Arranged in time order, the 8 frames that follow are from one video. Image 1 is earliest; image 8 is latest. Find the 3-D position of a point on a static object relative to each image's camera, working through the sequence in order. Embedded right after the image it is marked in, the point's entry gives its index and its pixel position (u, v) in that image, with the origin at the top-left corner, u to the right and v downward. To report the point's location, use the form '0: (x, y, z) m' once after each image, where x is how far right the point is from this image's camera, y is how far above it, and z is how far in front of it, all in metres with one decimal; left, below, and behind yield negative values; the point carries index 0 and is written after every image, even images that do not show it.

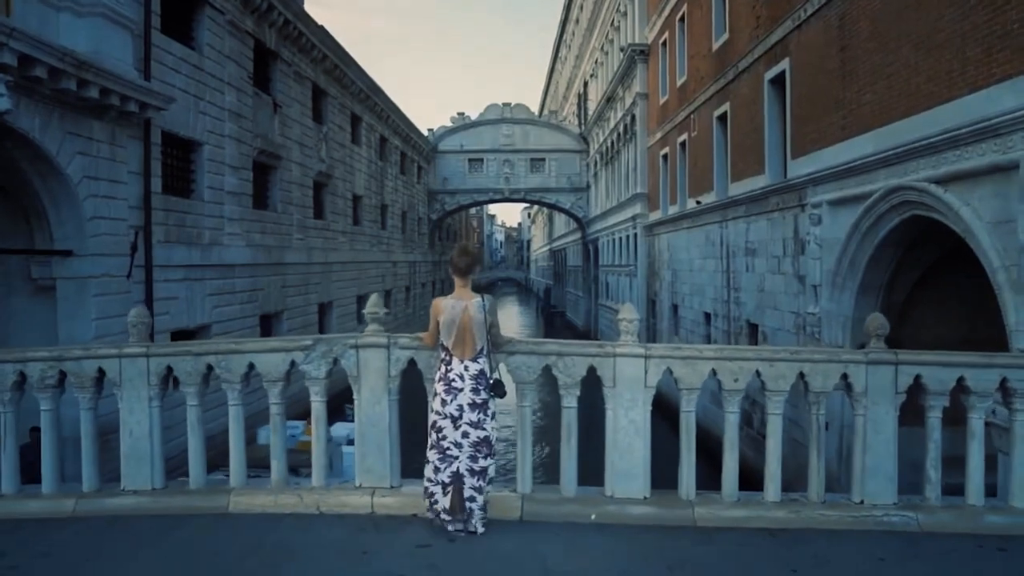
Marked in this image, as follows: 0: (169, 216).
0: (-4.9, +1.0, +10.6) m
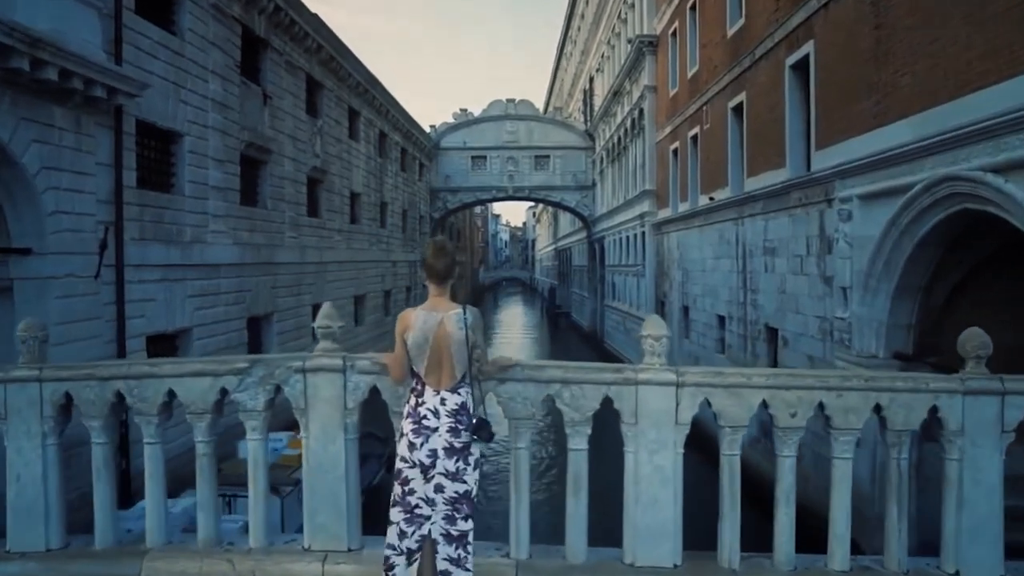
0: (-4.9, +1.0, +9.9) m
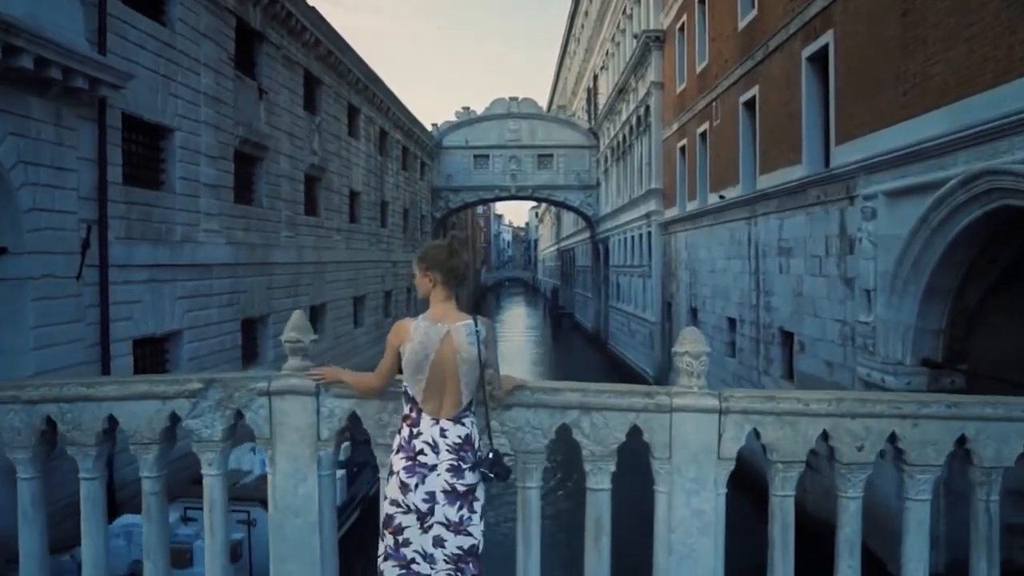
0: (-4.9, +1.0, +9.4) m
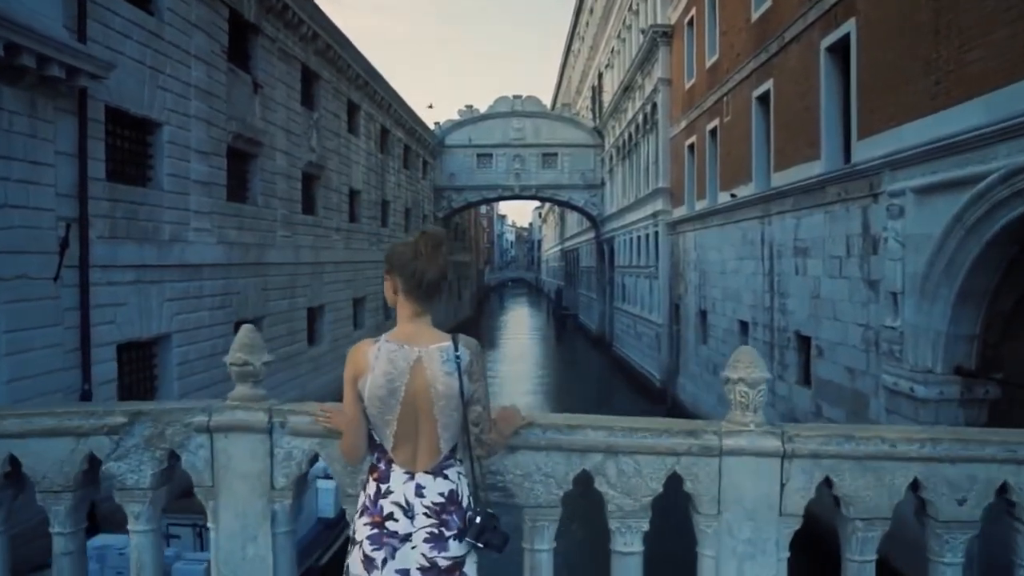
0: (-4.8, +1.0, +9.0) m
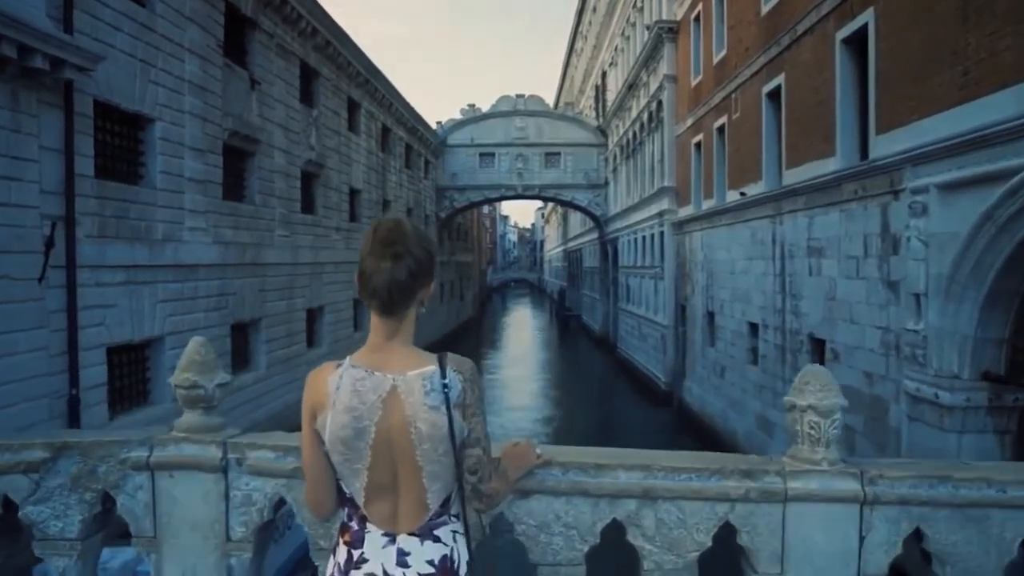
0: (-4.8, +1.0, +8.6) m
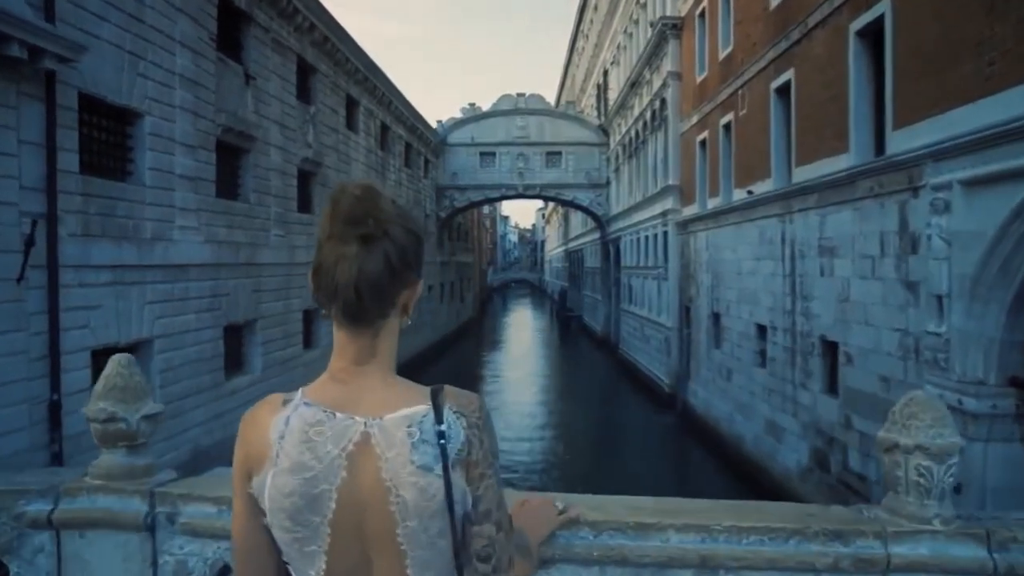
0: (-4.8, +1.0, +8.3) m
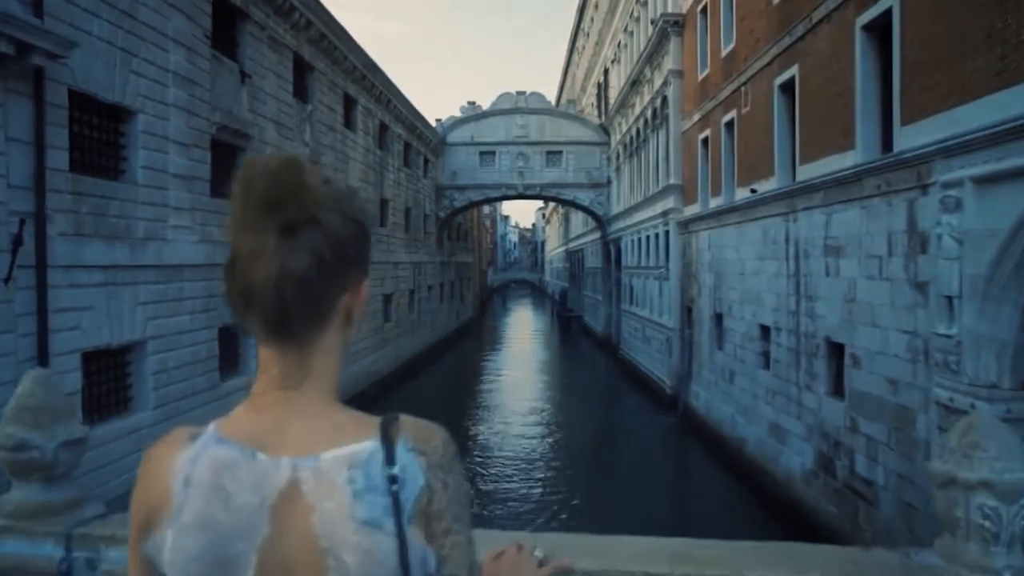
0: (-4.8, +0.9, +8.1) m
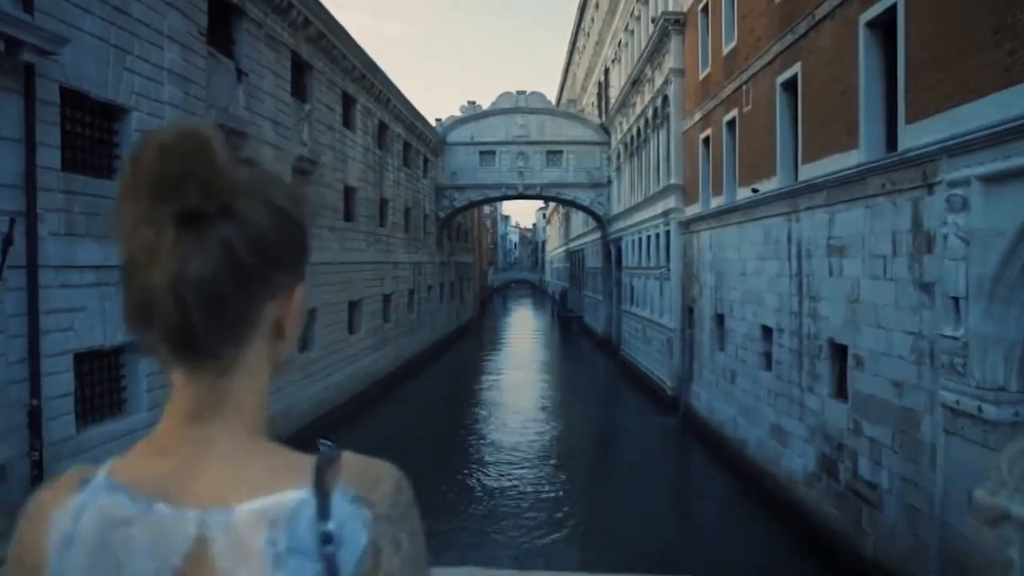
0: (-4.8, +0.9, +8.0) m
